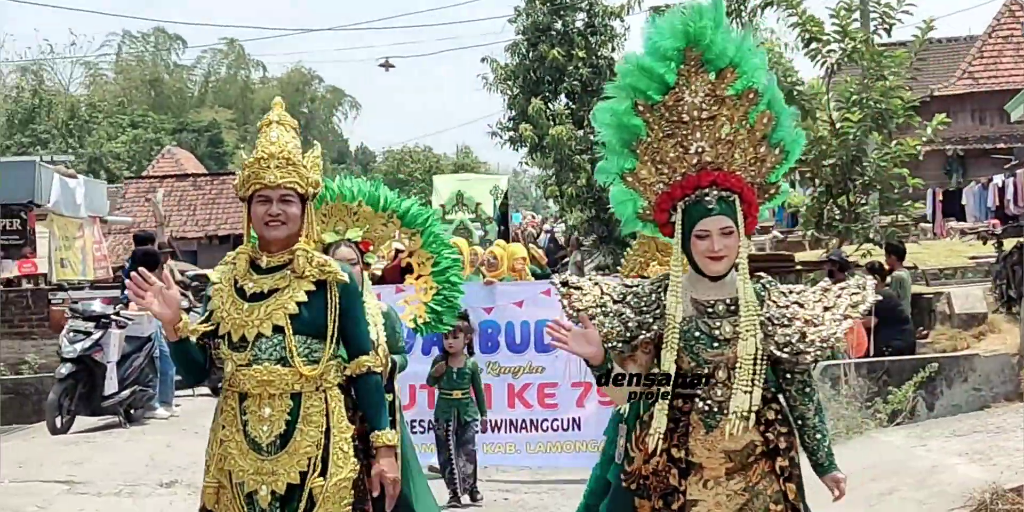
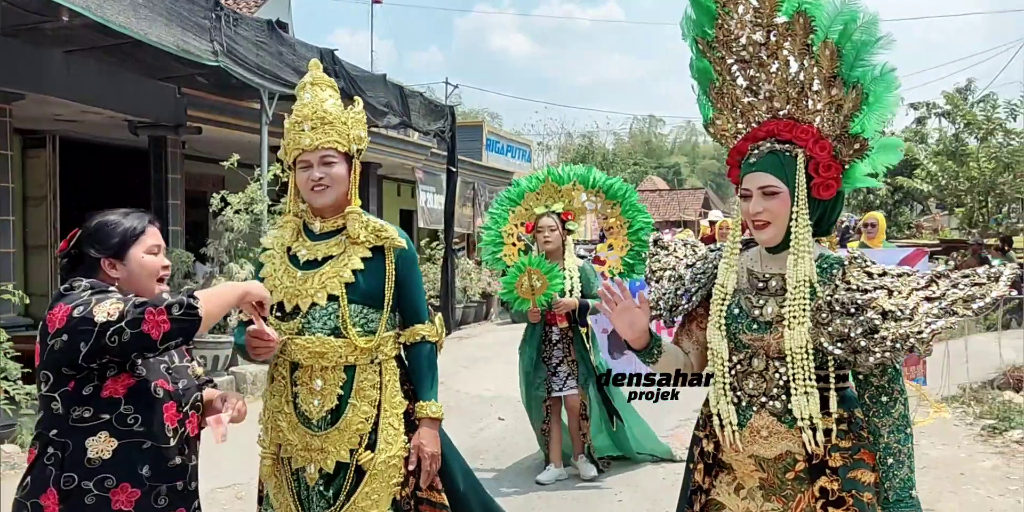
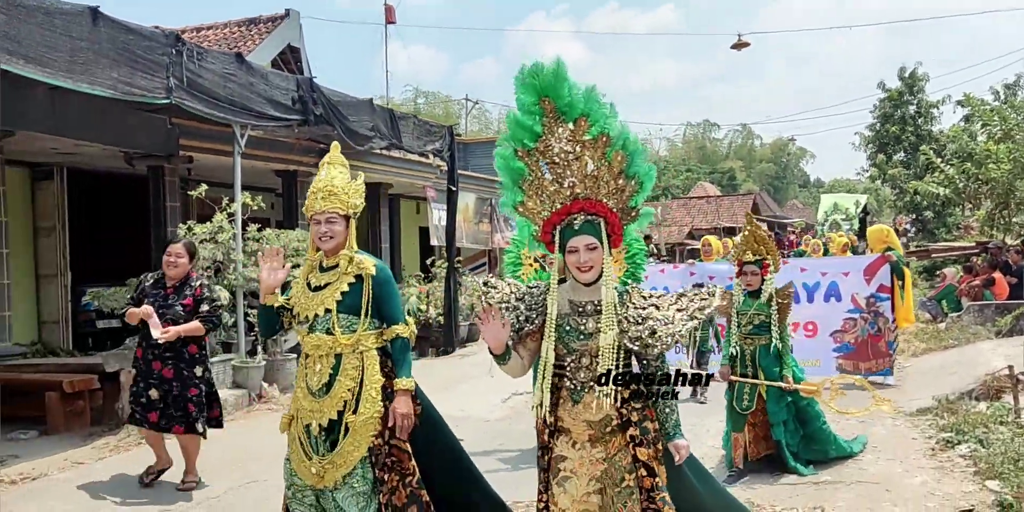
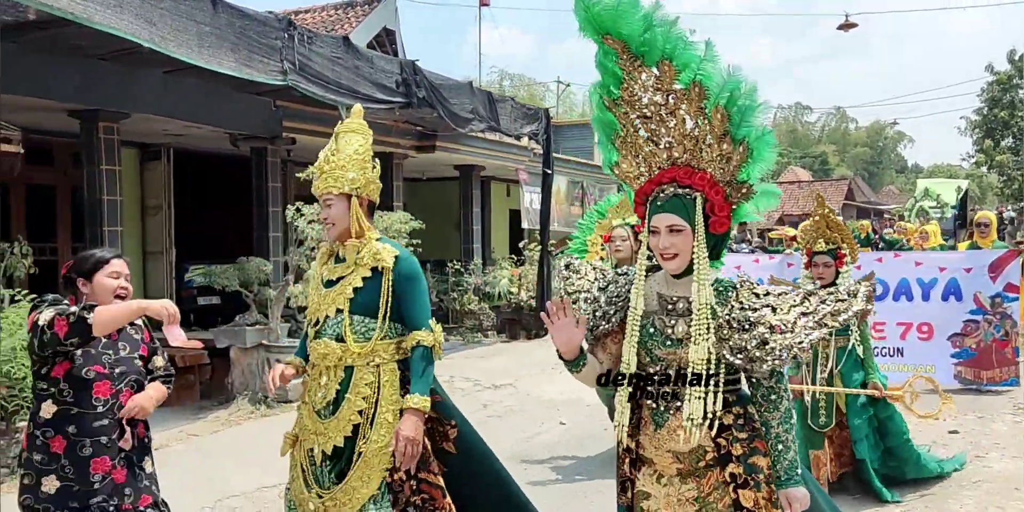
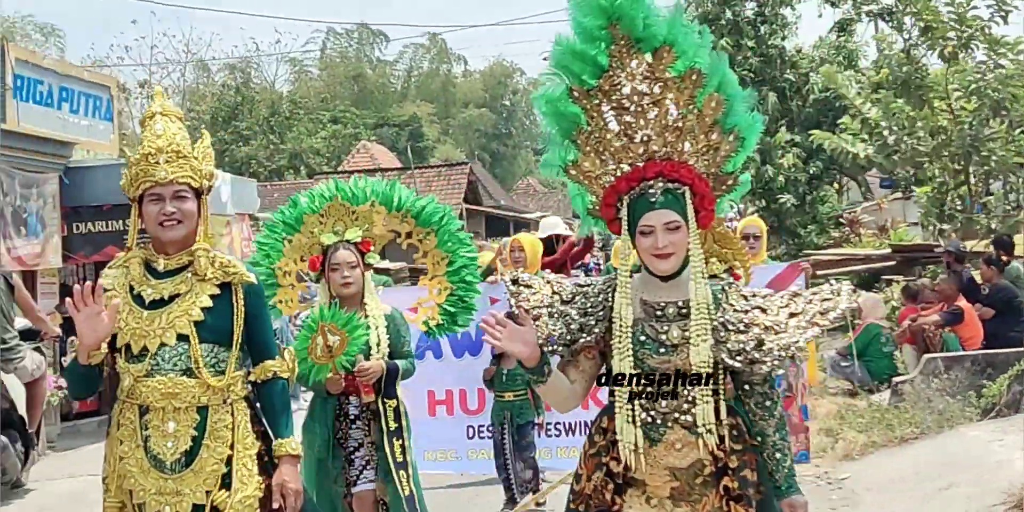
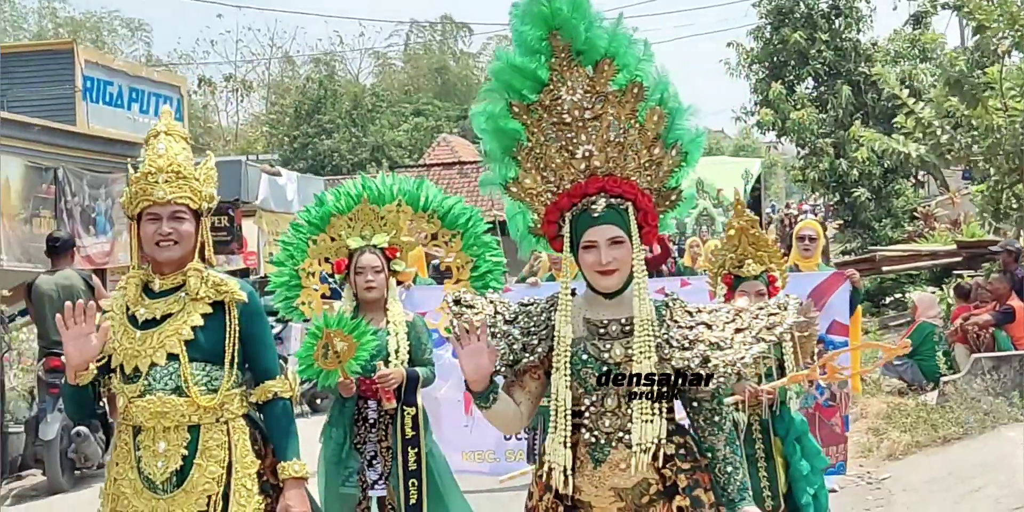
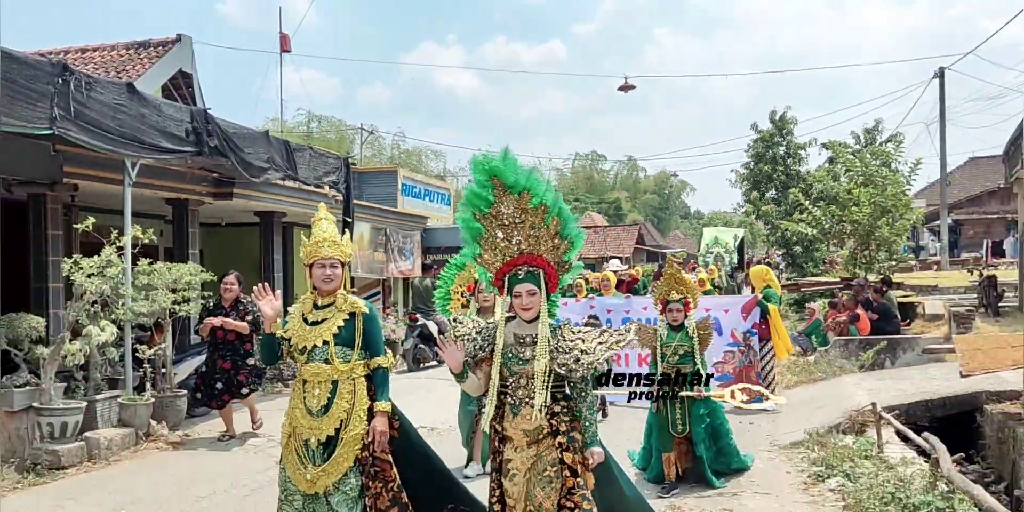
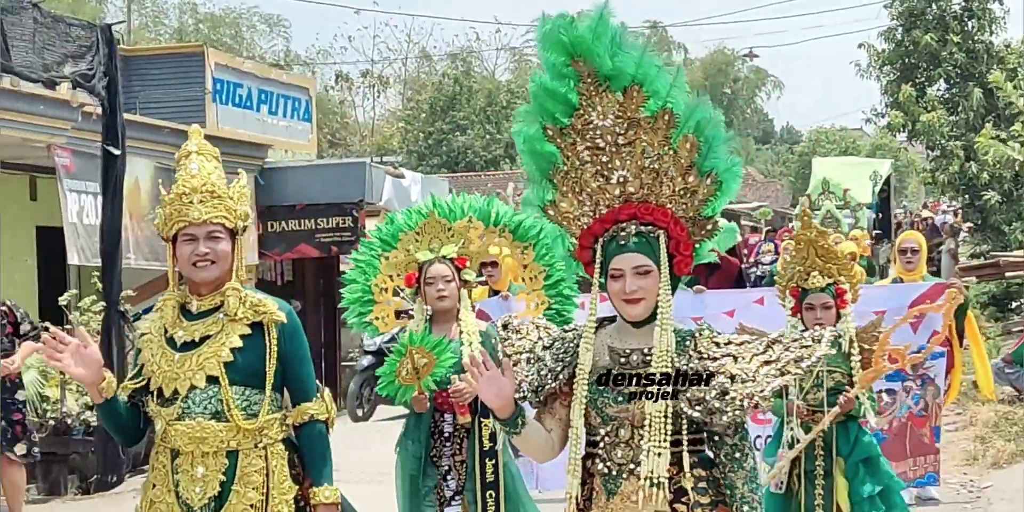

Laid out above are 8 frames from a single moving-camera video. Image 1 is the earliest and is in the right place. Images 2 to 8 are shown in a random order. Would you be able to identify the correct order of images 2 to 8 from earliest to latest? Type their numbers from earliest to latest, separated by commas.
5, 6, 8, 7, 3, 4, 2
